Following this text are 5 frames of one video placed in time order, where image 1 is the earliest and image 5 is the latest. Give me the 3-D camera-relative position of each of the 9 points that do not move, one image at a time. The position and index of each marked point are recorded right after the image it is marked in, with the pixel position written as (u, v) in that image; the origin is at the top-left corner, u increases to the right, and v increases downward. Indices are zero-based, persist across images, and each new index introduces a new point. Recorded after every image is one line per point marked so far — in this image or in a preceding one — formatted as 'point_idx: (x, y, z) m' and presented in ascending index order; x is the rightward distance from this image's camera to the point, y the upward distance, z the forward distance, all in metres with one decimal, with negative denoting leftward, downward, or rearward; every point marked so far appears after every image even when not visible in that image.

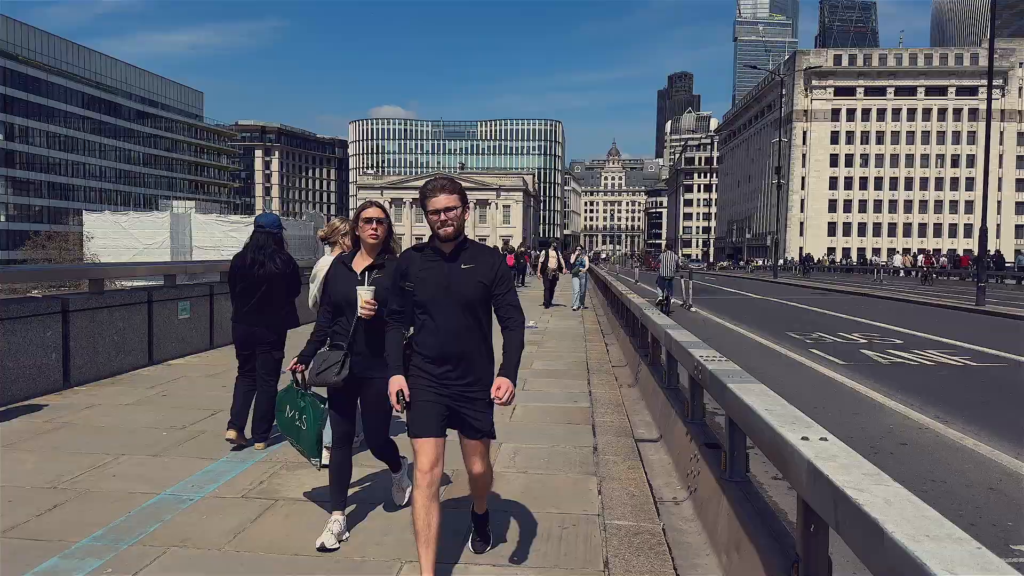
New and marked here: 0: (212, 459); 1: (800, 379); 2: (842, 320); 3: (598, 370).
0: (-2.2, -1.3, +5.6) m
1: (+3.8, -1.3, +10.0) m
2: (+8.1, -0.8, +18.2) m
3: (+1.1, -1.1, +10.1) m
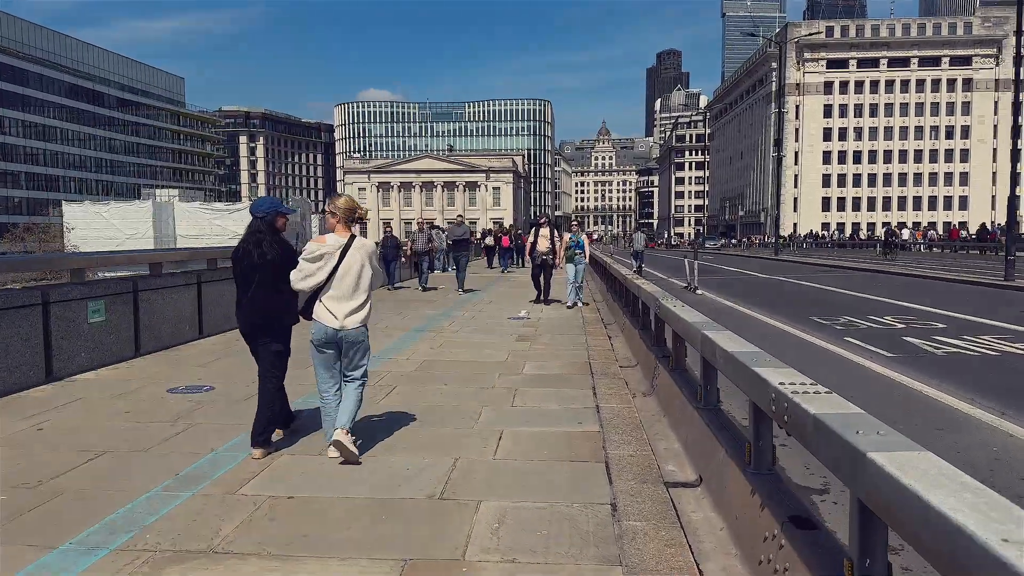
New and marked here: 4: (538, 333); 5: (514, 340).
0: (-2.3, -1.3, +3.7) m
1: (+3.7, -1.1, +8.2) m
2: (+7.9, -0.3, +16.5) m
3: (+1.0, -0.9, +8.3) m
4: (+0.4, -0.7, +11.4) m
5: (0.0, -0.7, +10.7) m
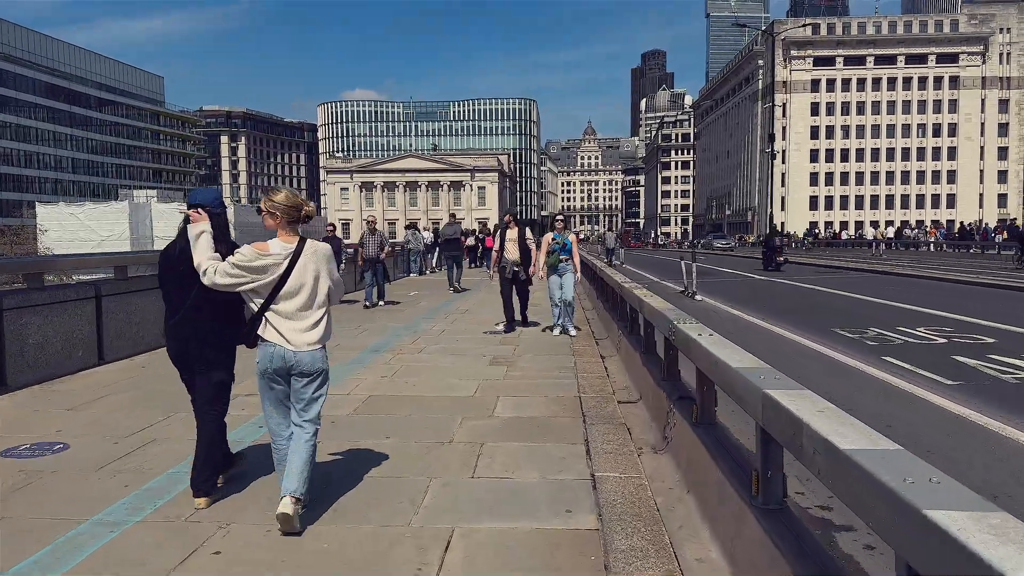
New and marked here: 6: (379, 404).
0: (-2.5, -1.4, +1.8) m
1: (+3.4, -1.2, +6.4) m
2: (+7.5, -0.4, +14.7) m
3: (+0.7, -1.1, +6.4) m
4: (+0.1, -0.8, +9.5) m
5: (-0.3, -0.9, +8.8) m
6: (-1.2, -1.1, +6.9) m
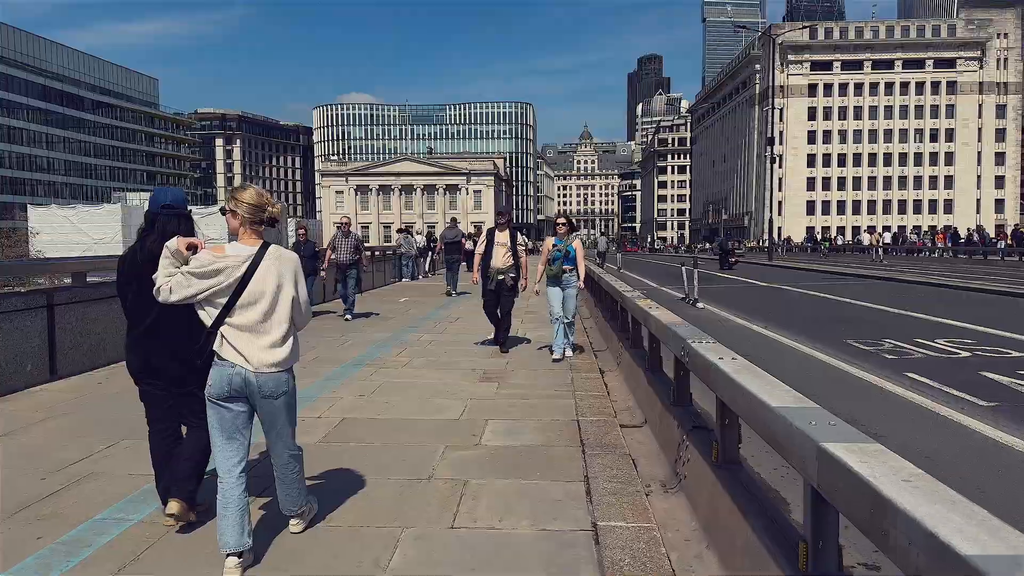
0: (-2.5, -1.5, +1.0) m
1: (+3.4, -1.3, +5.6) m
2: (+7.3, -0.6, +14.0) m
3: (+0.7, -1.2, +5.7) m
4: (0.0, -0.9, +8.7) m
5: (-0.4, -1.0, +8.1) m
6: (-1.3, -1.1, +6.2) m
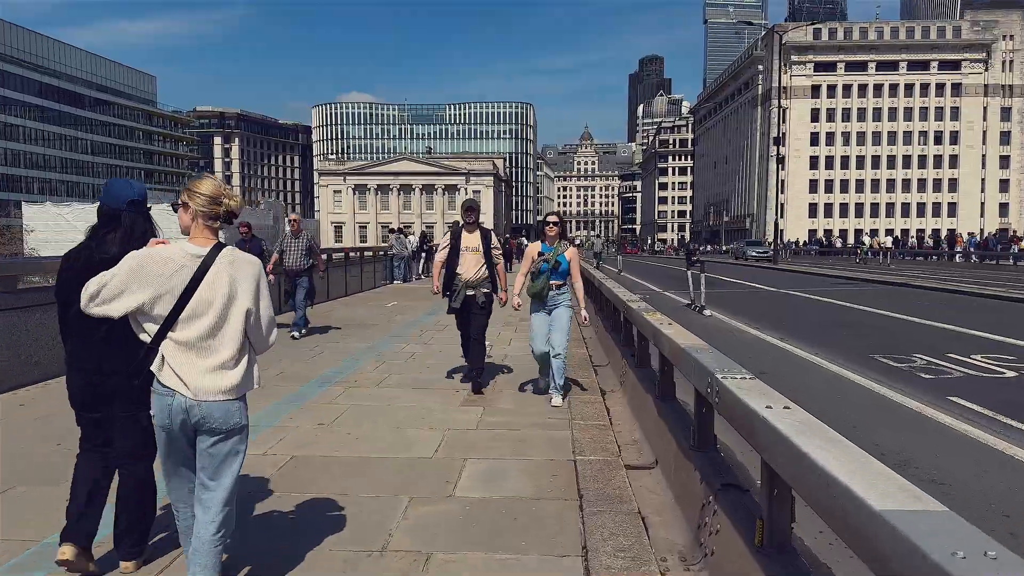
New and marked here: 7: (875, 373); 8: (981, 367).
0: (-2.7, -1.6, 0.0) m
1: (+3.2, -1.4, +4.6) m
2: (+7.2, -0.7, +13.0) m
3: (+0.5, -1.3, +4.6) m
4: (-0.1, -1.0, +7.7) m
5: (-0.5, -1.1, +7.0) m
6: (-1.4, -1.2, +5.1) m
7: (+4.4, -1.0, +9.2) m
8: (+5.8, -1.0, +9.4) m
